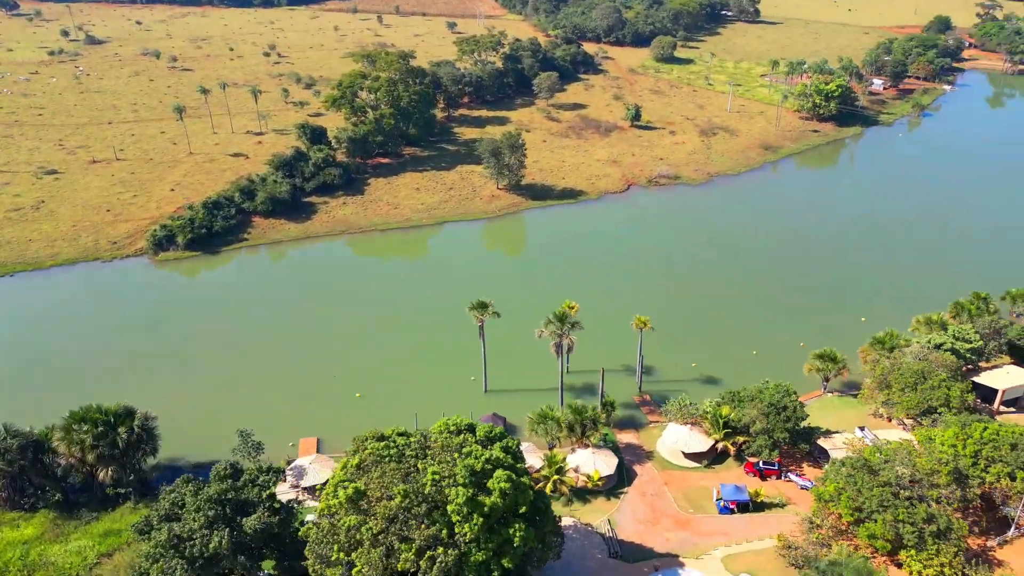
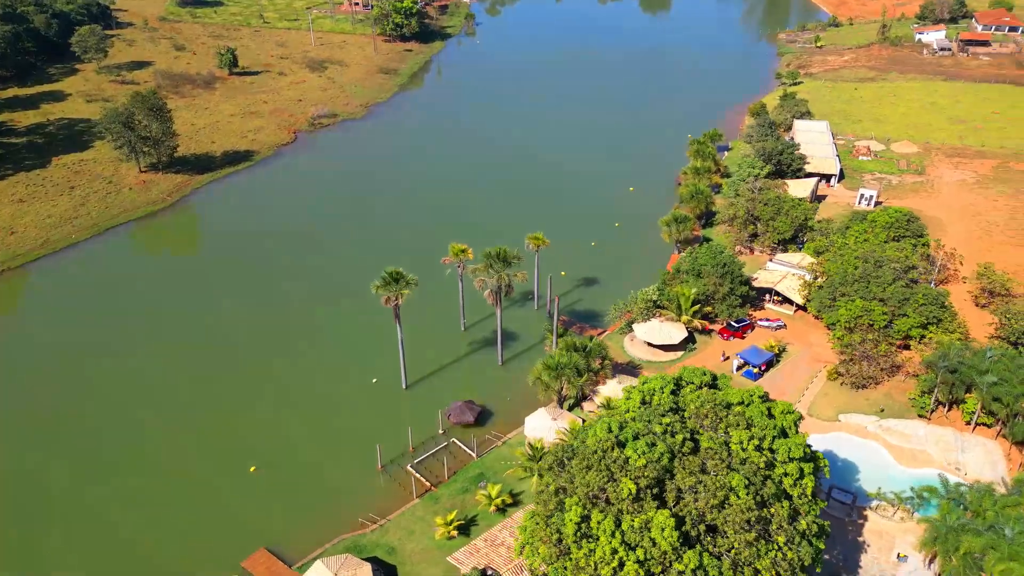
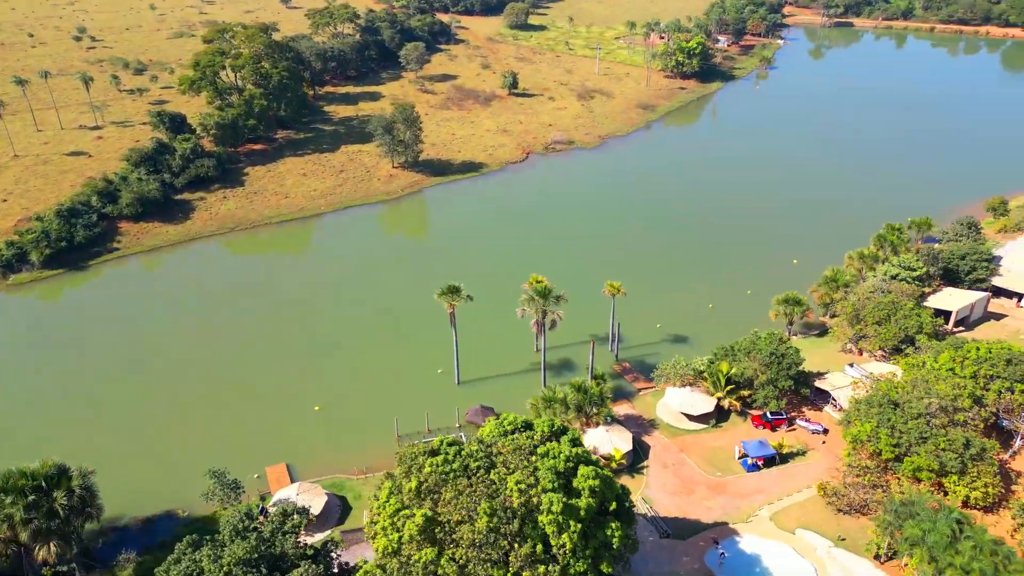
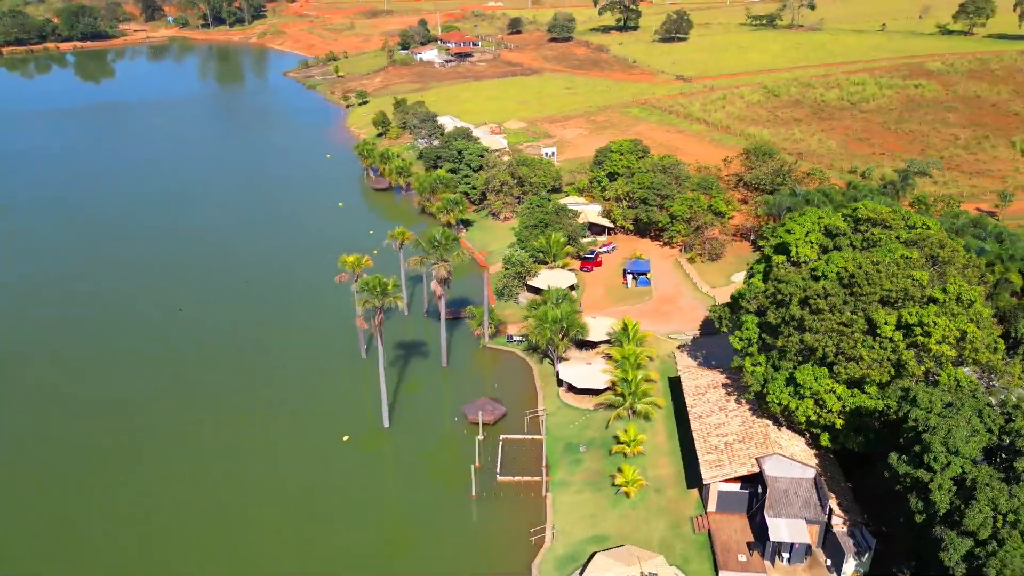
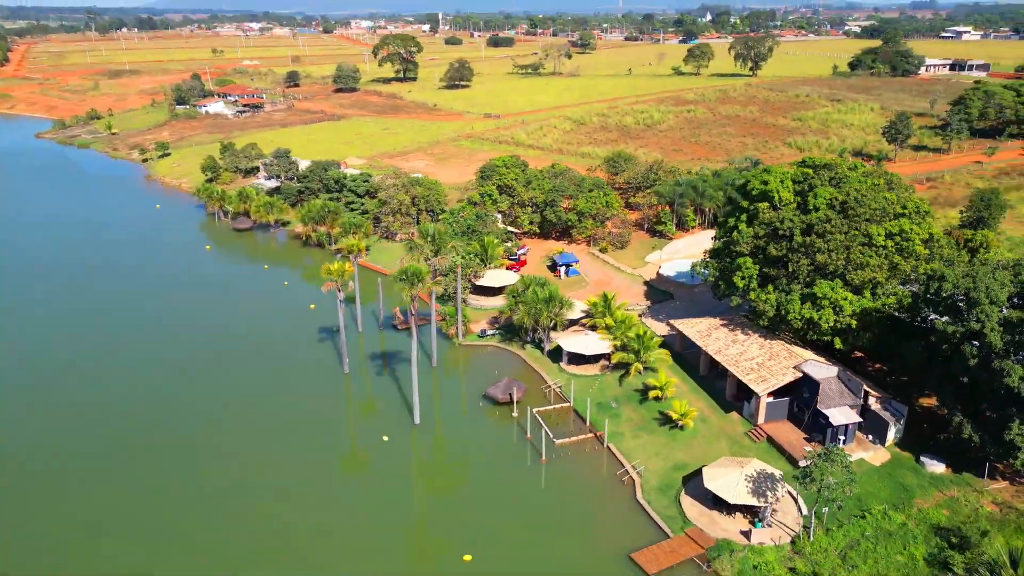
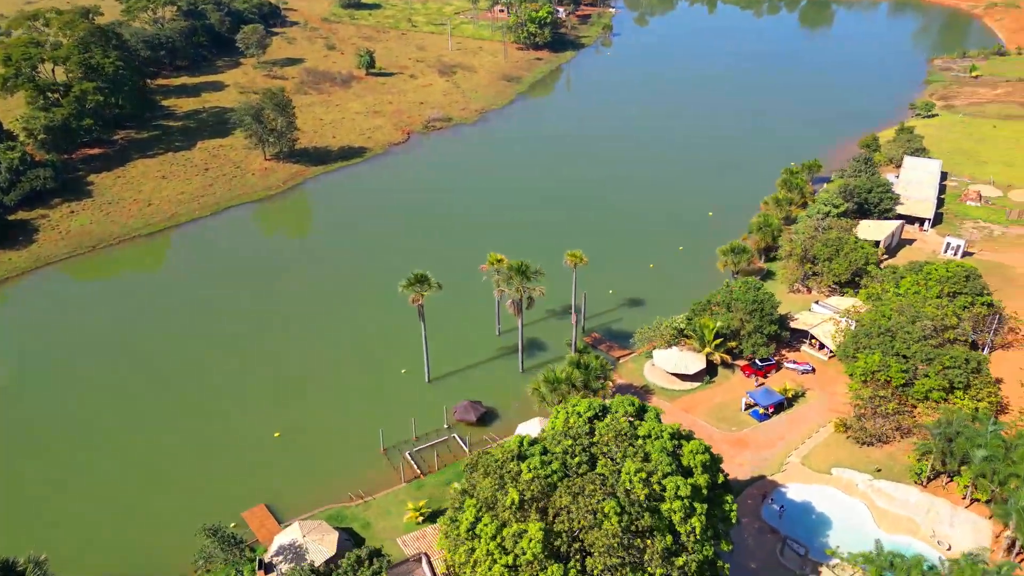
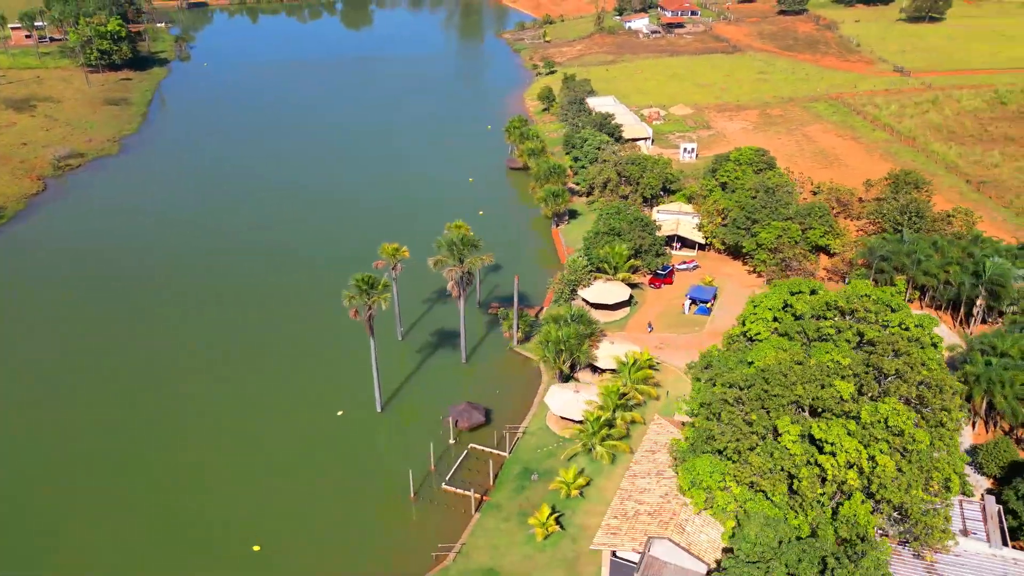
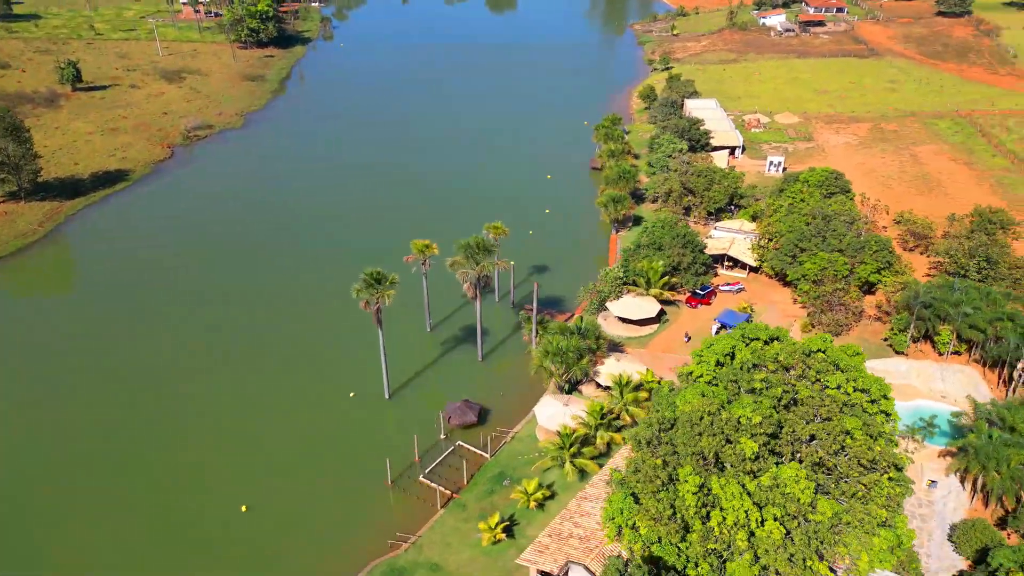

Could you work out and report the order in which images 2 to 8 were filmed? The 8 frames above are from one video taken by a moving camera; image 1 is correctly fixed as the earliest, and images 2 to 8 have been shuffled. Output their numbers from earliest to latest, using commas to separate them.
3, 6, 2, 8, 7, 4, 5
